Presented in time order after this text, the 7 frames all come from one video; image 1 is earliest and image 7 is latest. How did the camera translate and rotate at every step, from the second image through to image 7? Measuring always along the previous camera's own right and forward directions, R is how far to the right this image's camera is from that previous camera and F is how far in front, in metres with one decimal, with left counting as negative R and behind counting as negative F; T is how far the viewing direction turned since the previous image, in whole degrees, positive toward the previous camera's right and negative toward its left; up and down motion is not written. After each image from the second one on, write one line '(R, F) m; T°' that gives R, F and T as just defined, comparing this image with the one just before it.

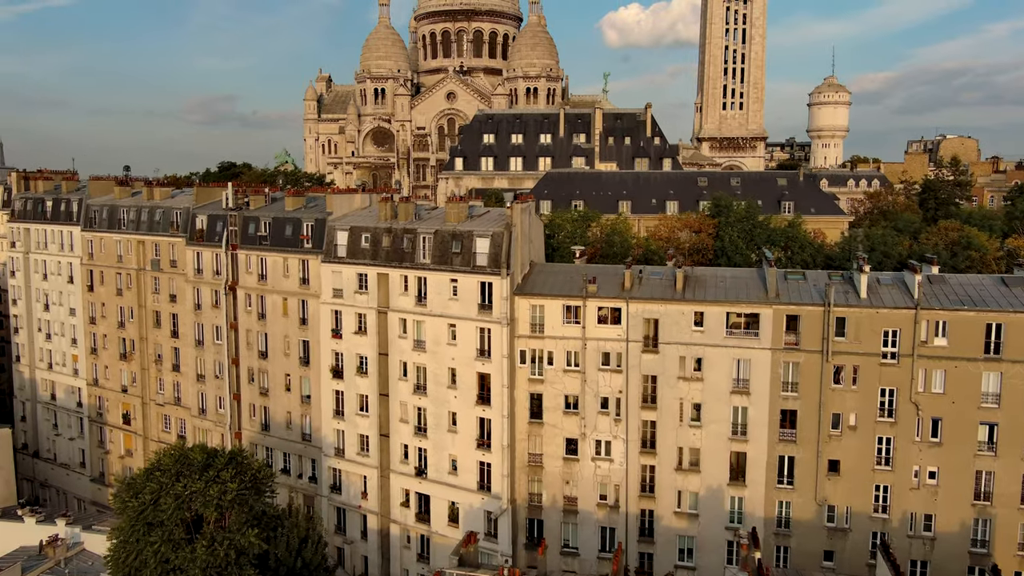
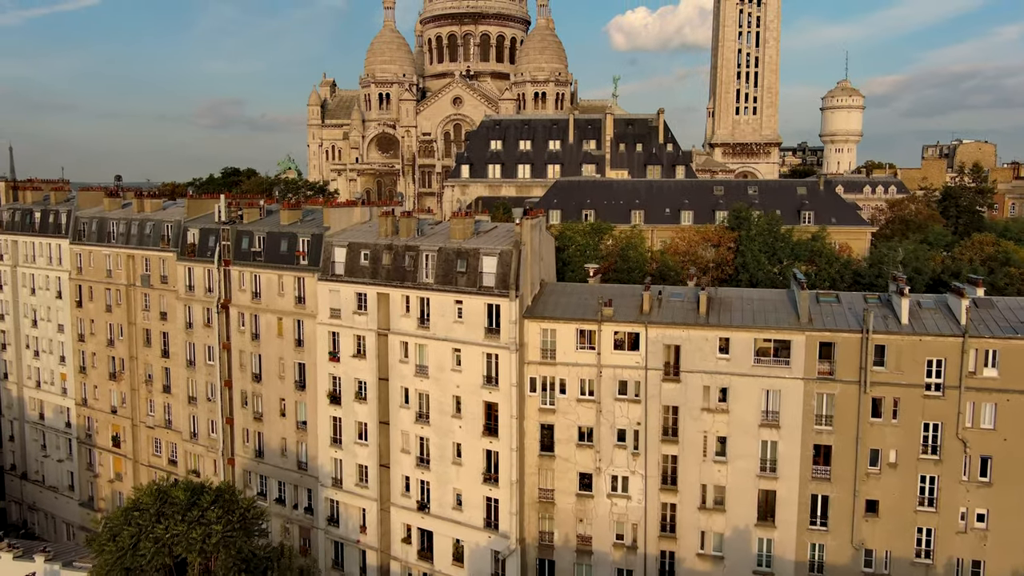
(-0.1, +2.4) m; 0°
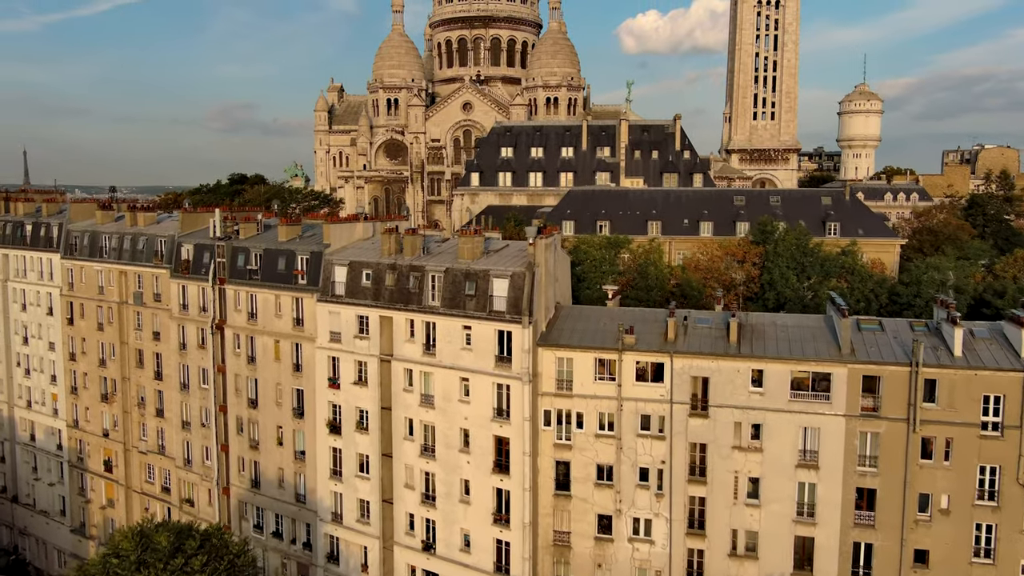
(-0.1, +2.4) m; -1°
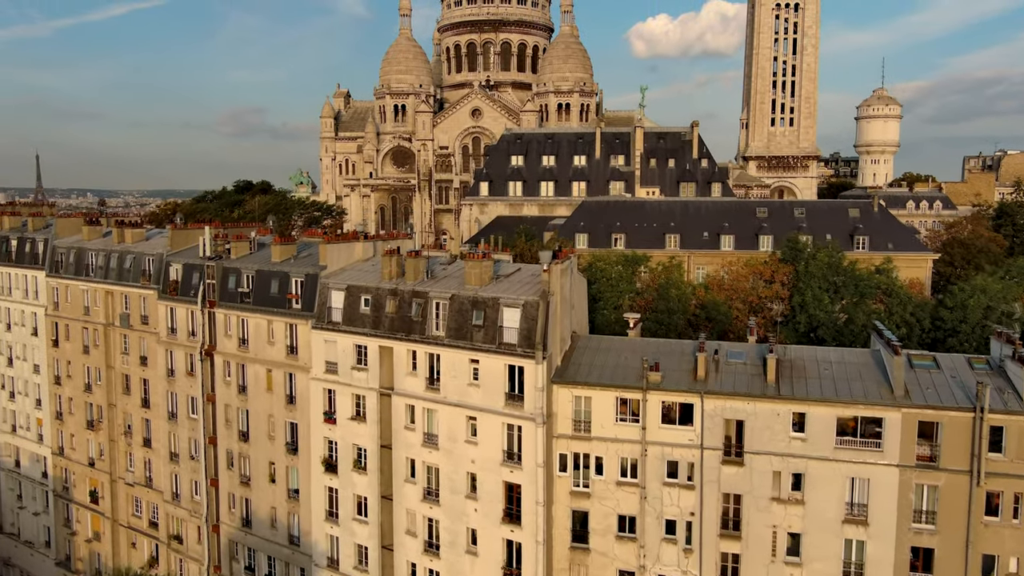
(-0.1, +2.8) m; -1°
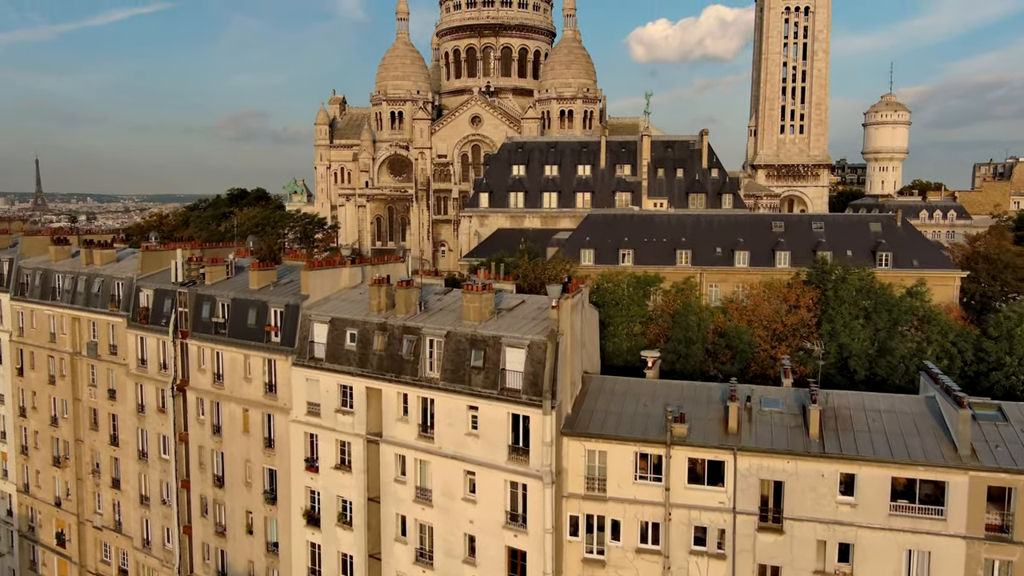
(-0.1, +3.2) m; 0°
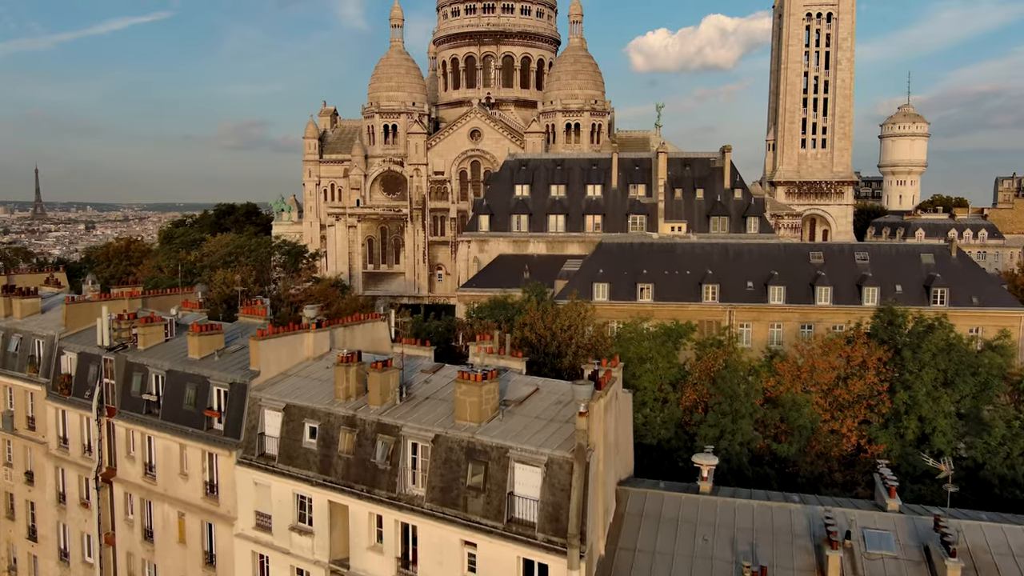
(-0.2, +6.3) m; 0°
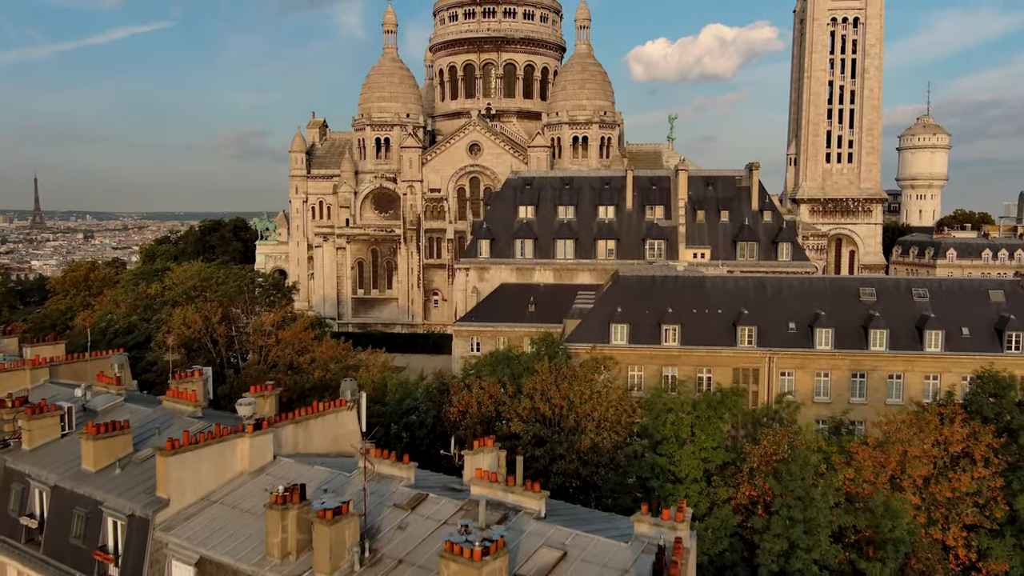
(-0.2, +6.4) m; 0°
